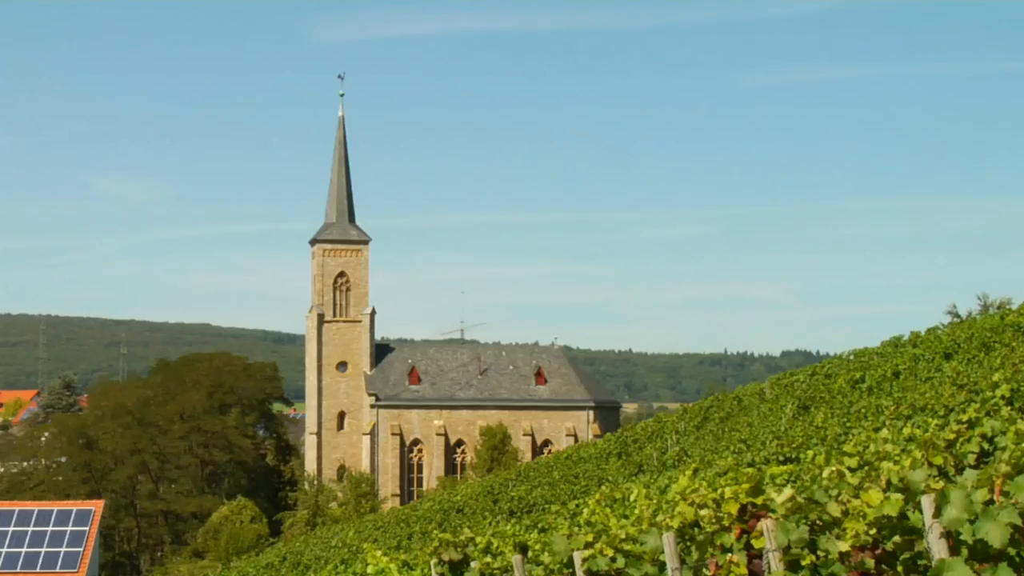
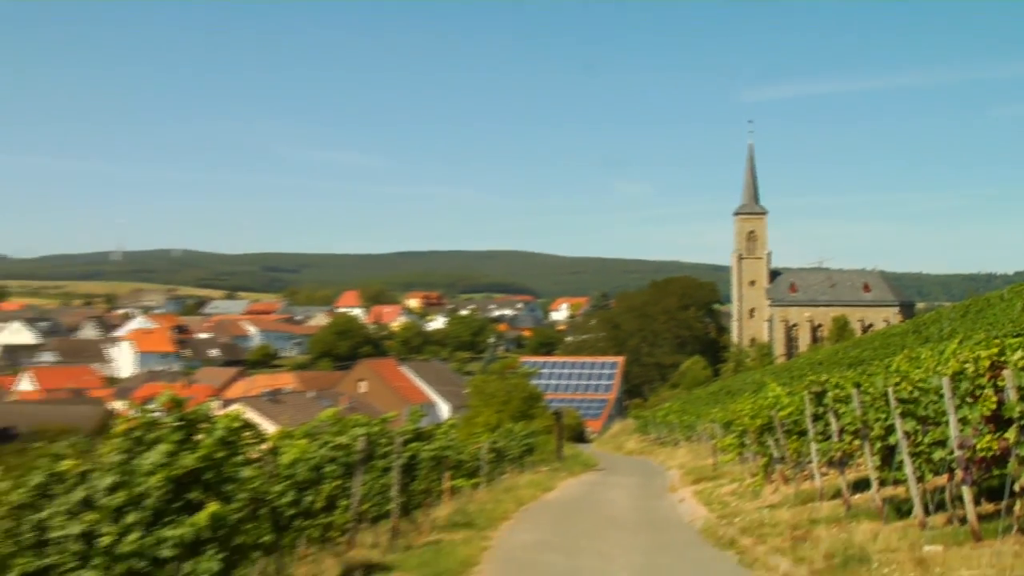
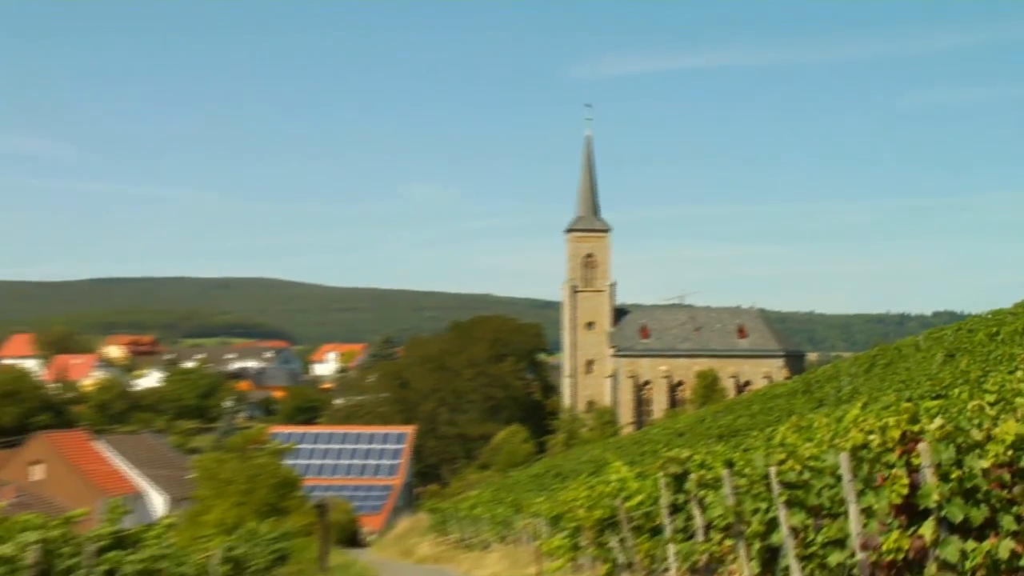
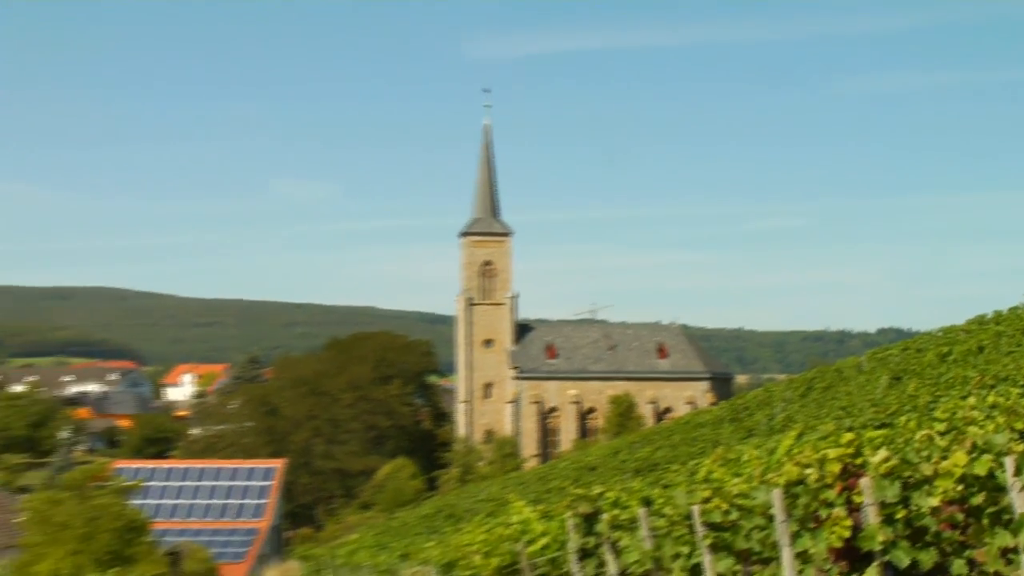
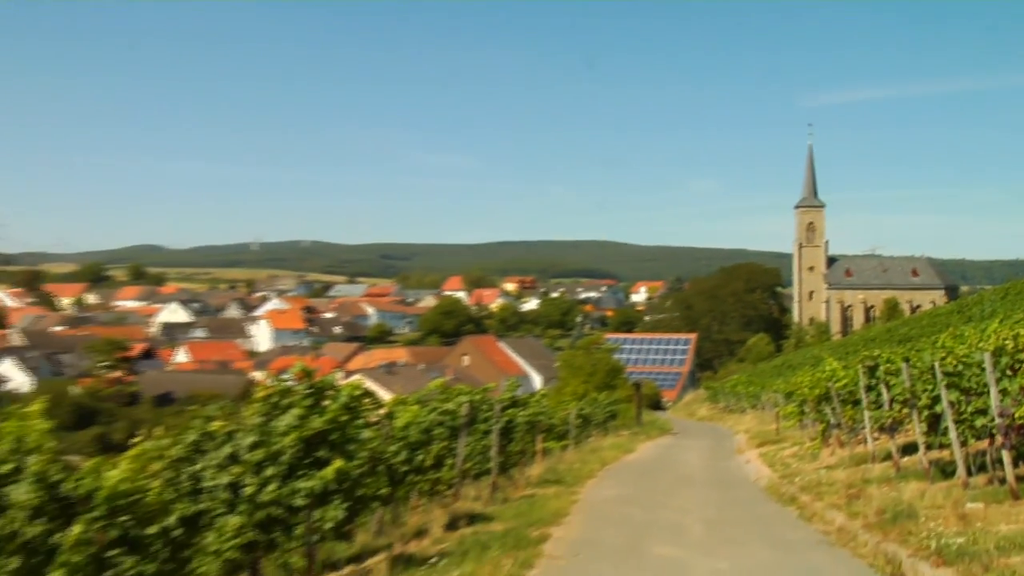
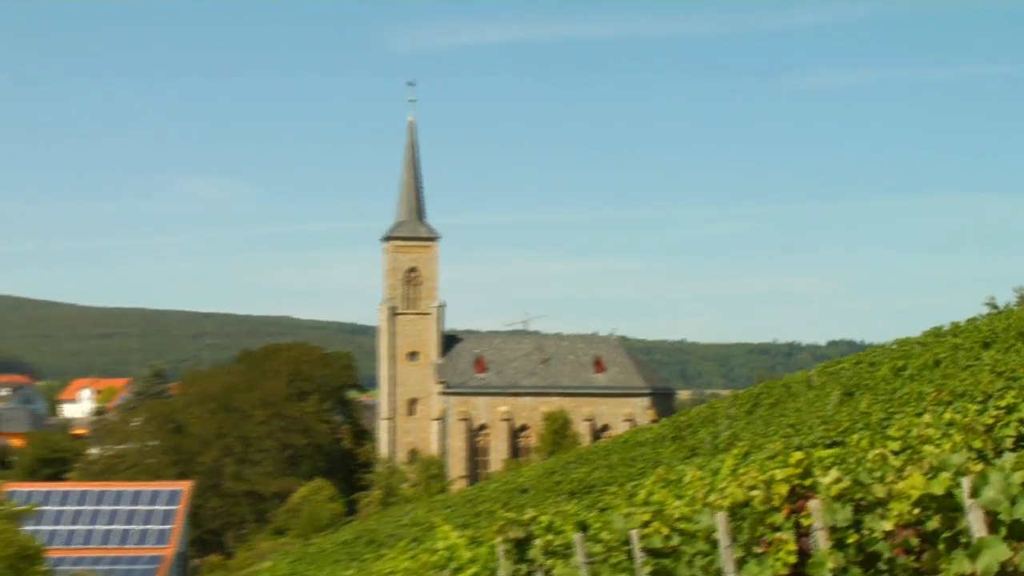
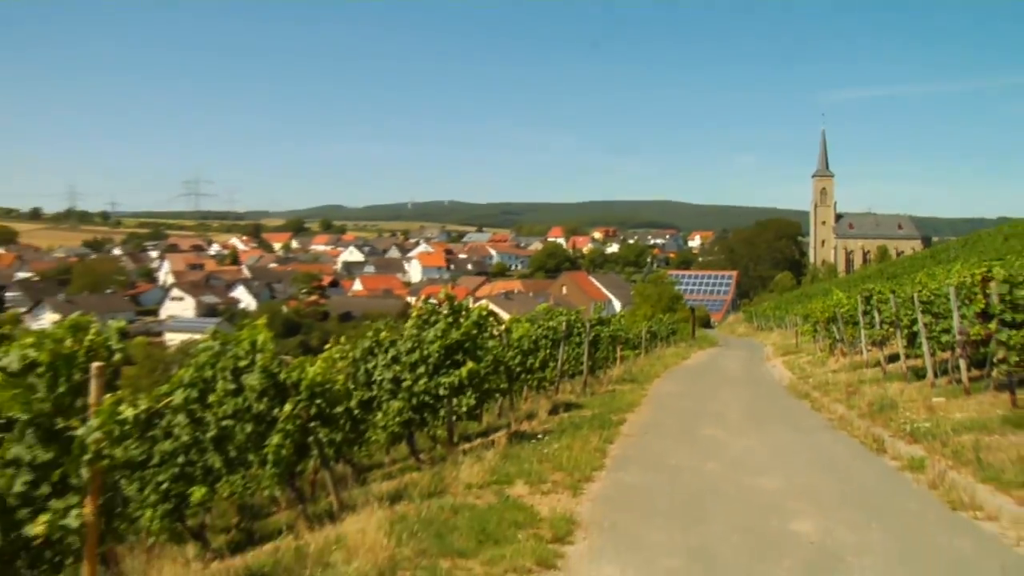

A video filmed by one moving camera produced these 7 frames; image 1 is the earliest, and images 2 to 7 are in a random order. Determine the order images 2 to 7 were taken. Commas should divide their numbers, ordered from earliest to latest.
6, 4, 3, 2, 5, 7
